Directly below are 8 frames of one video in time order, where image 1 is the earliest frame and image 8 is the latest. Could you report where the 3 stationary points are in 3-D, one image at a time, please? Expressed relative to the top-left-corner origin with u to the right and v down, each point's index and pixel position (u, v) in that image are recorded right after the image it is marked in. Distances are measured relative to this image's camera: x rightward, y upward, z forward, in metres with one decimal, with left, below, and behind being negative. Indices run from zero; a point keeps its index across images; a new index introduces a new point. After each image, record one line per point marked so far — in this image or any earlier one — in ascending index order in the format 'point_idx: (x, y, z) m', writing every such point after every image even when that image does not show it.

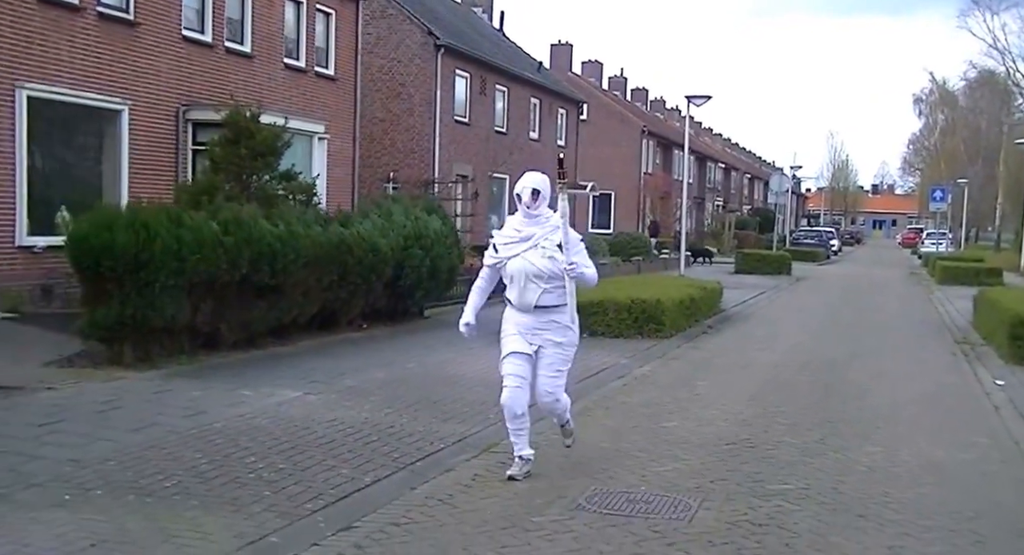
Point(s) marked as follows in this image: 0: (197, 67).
0: (-5.6, +3.8, +18.1) m
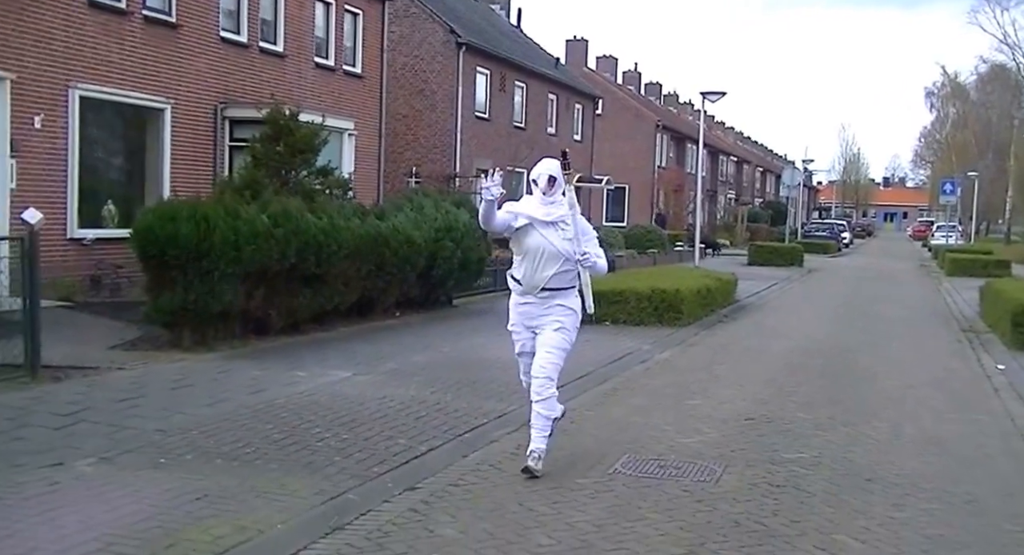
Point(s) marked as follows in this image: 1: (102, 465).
0: (-5.2, +4.0, +18.9) m
1: (-2.6, -1.2, +6.5) m
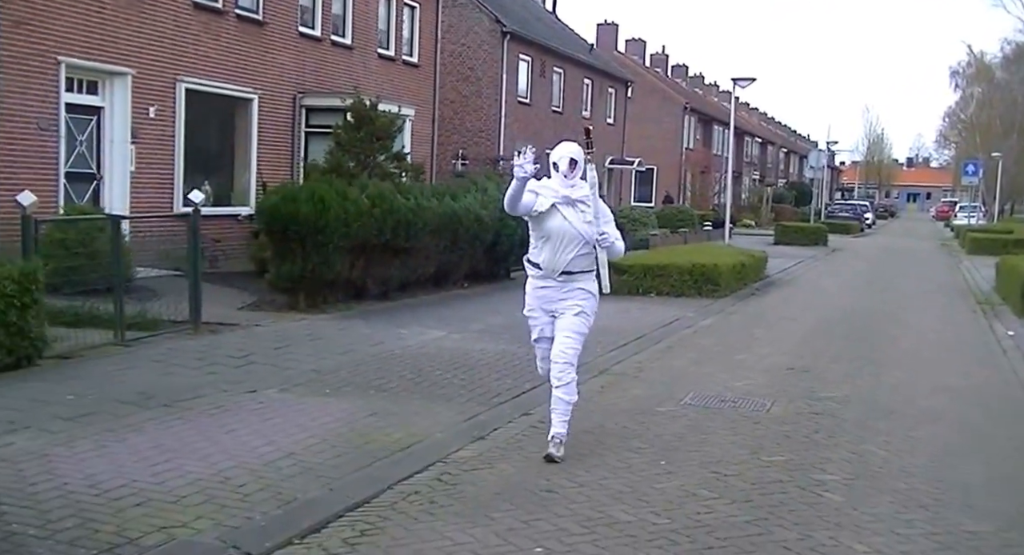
0: (-4.1, +4.5, +20.6) m
1: (-1.9, -0.9, +8.3) m
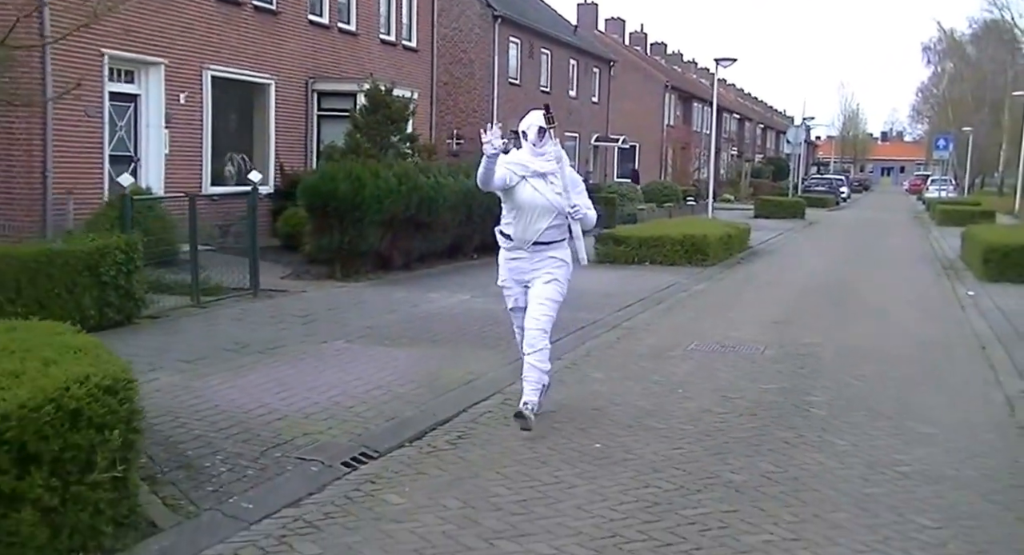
0: (-4.2, +5.0, +21.8) m
1: (-1.6, -0.6, +9.7) m
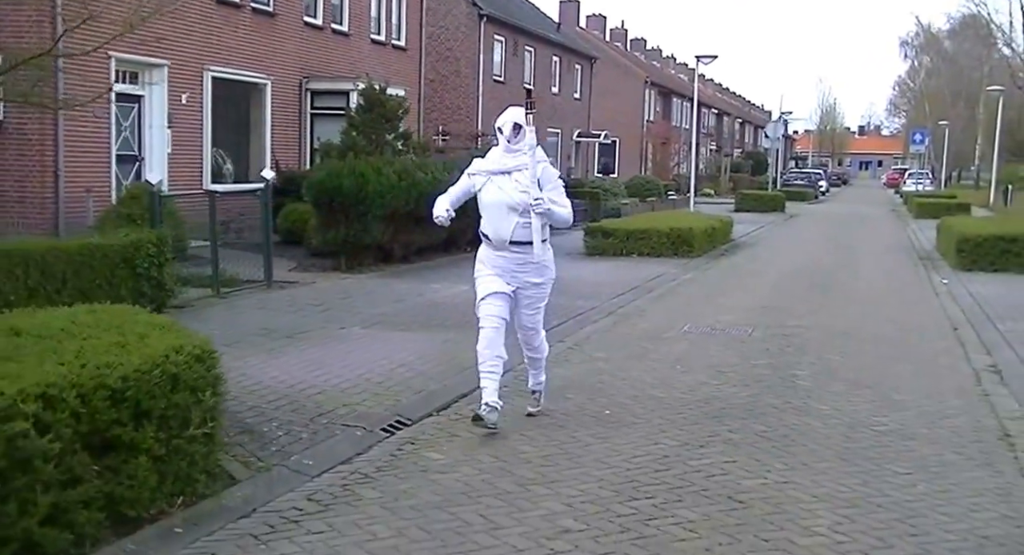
0: (-4.4, +5.2, +22.4) m
1: (-1.5, -0.5, +10.4) m
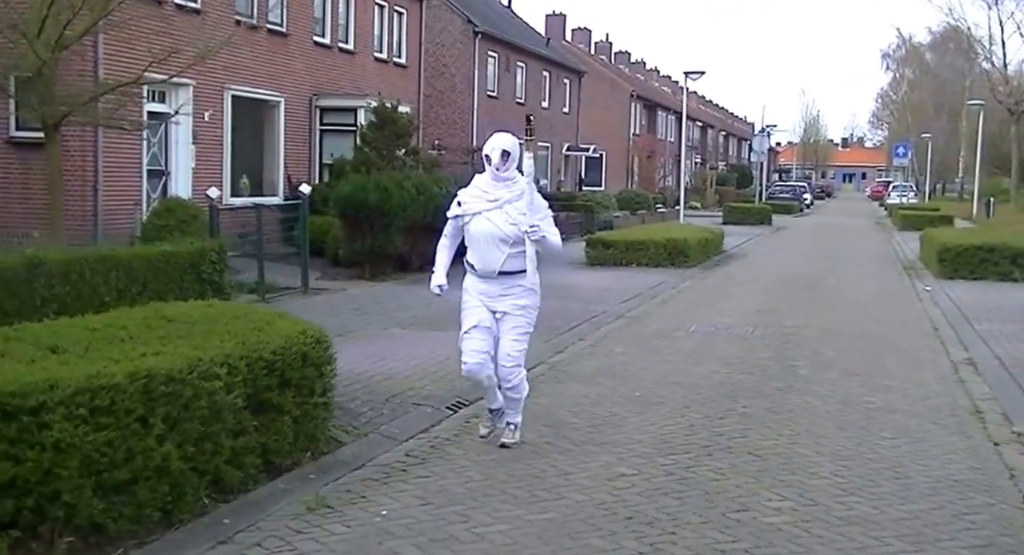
0: (-4.3, +4.9, +23.5) m
1: (-1.2, -0.6, +11.5) m
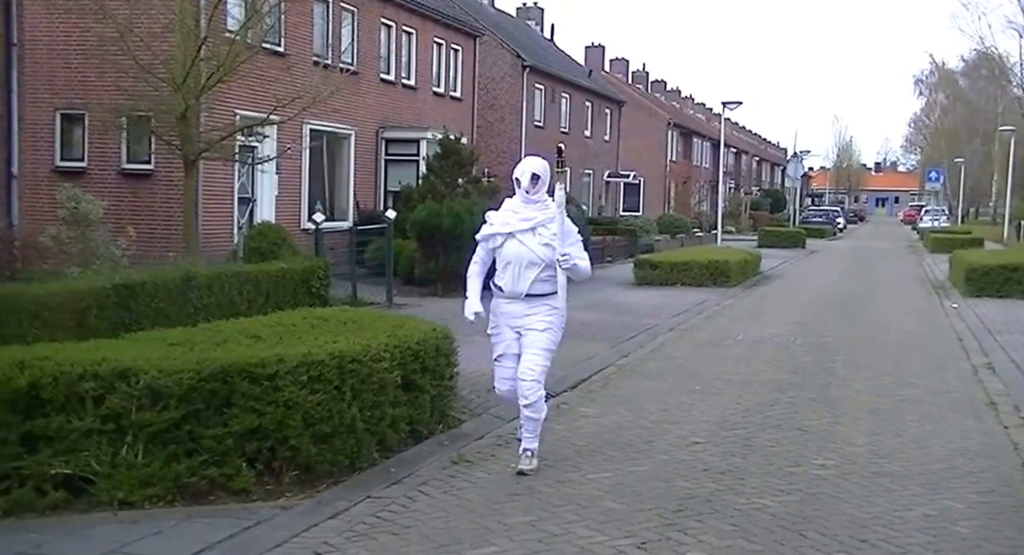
0: (-3.1, +4.5, +25.2) m
1: (-0.4, -0.7, +12.9) m
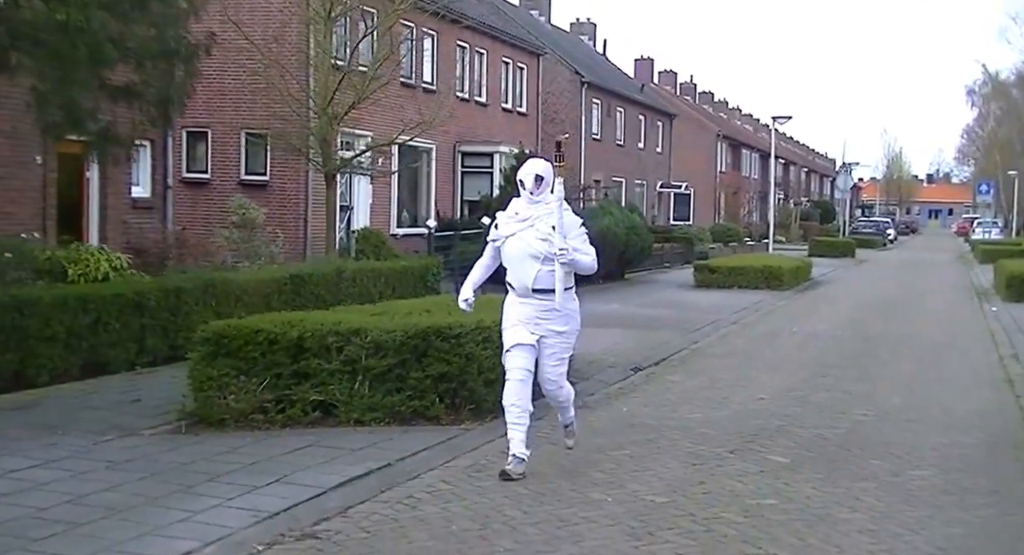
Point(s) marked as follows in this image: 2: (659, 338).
0: (-1.3, +4.4, +27.4) m
1: (+0.8, -0.7, +15.0) m
2: (+2.0, -0.9, +13.8) m
